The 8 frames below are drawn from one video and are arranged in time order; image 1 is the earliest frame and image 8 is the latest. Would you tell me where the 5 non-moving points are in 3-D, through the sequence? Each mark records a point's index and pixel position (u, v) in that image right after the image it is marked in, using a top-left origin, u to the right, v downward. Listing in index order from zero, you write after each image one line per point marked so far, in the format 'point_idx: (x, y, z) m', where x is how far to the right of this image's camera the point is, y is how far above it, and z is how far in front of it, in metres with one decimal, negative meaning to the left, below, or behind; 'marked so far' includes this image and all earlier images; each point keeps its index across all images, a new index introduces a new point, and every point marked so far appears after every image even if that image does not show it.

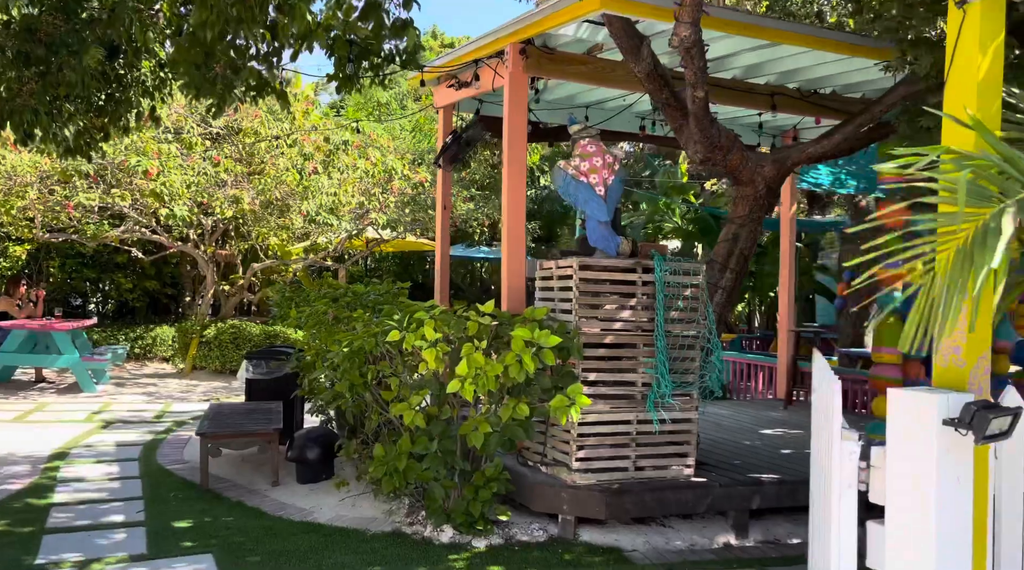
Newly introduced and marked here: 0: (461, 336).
0: (-0.3, -0.3, +5.9) m
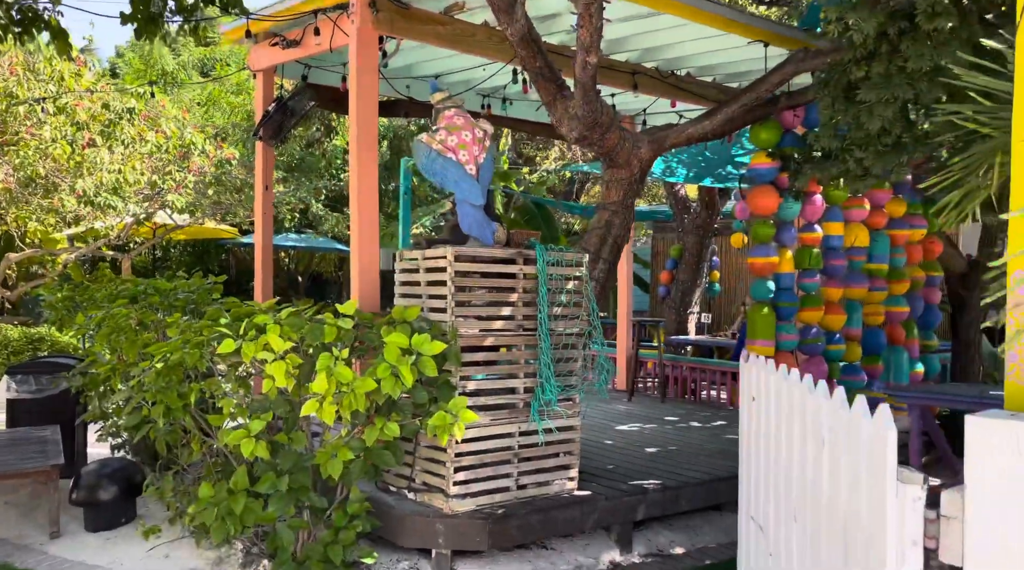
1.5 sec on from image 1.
0: (-0.9, -0.3, +4.8) m
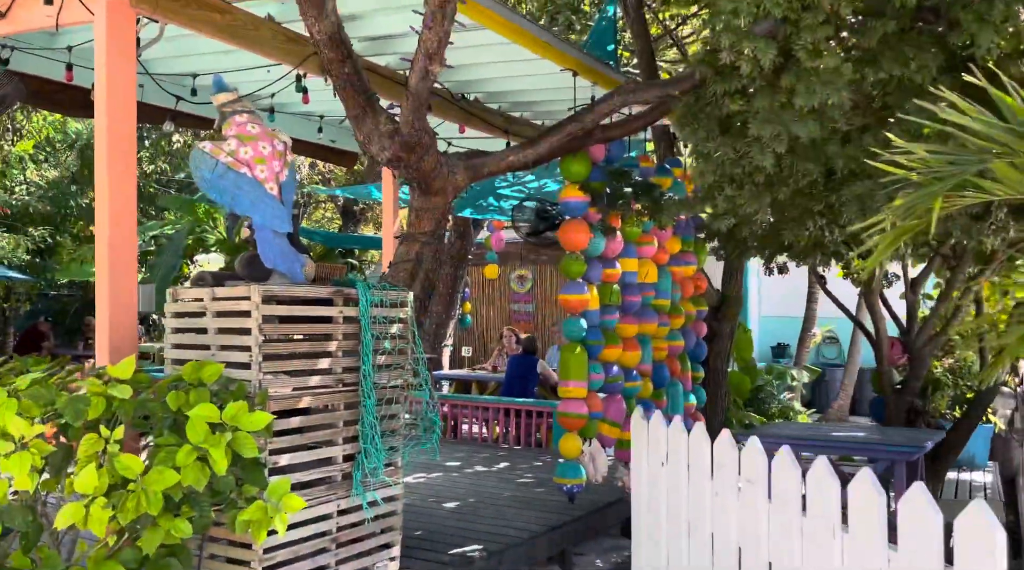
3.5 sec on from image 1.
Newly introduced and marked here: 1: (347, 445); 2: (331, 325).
0: (-1.5, -0.5, +3.5) m
1: (-0.7, -0.7, +4.4) m
2: (-0.8, -0.2, +4.4) m
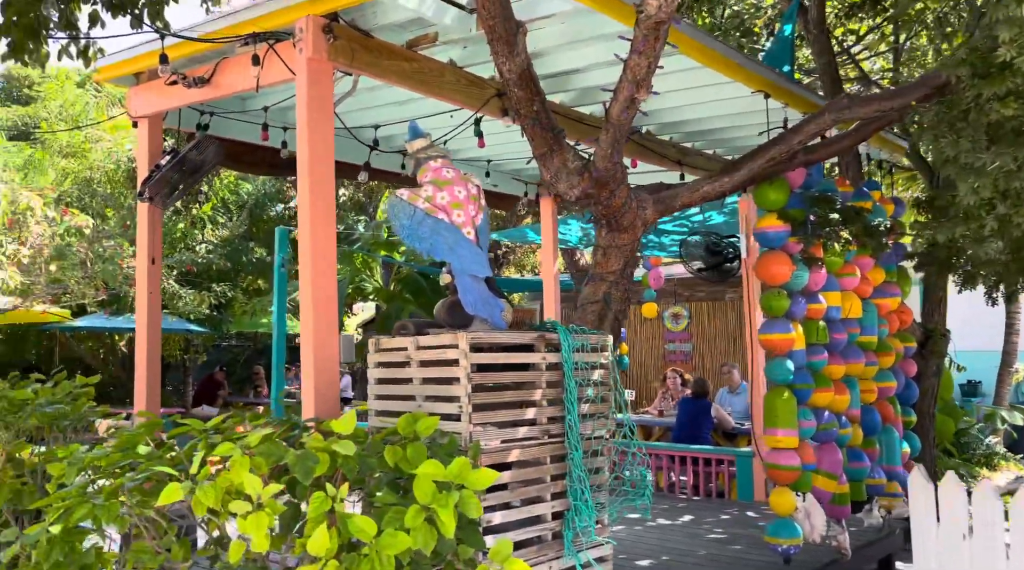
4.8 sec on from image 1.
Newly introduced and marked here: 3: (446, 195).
0: (-0.7, -0.6, +3.4) m
1: (+0.2, -0.9, +4.2) m
2: (+0.1, -0.4, +4.2) m
3: (-0.3, +0.4, +4.4) m
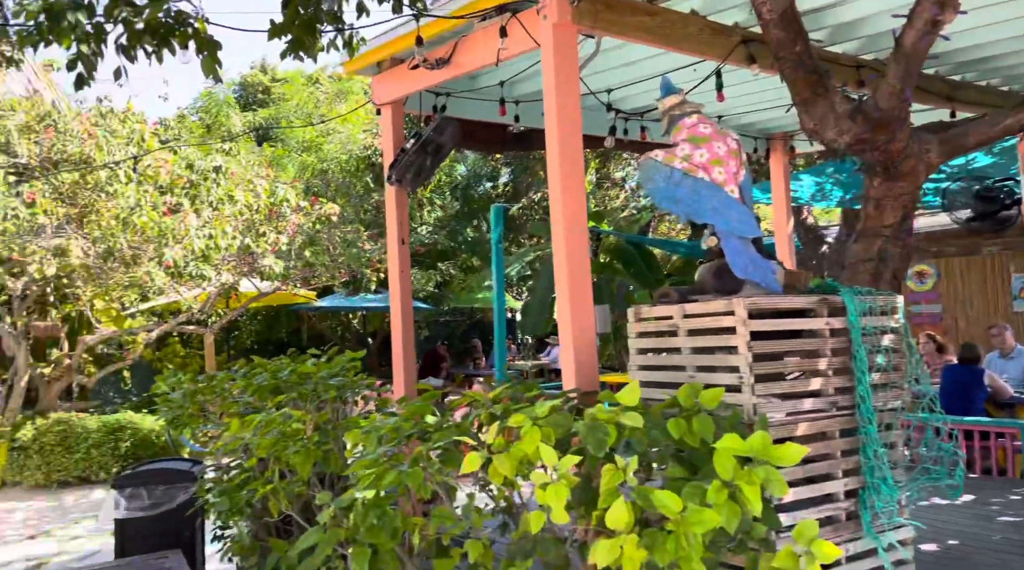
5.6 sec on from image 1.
0: (+0.2, -0.5, +3.2) m
1: (+1.2, -0.7, +3.8) m
2: (+1.1, -0.2, +3.8) m
3: (+0.8, +0.5, +4.0) m
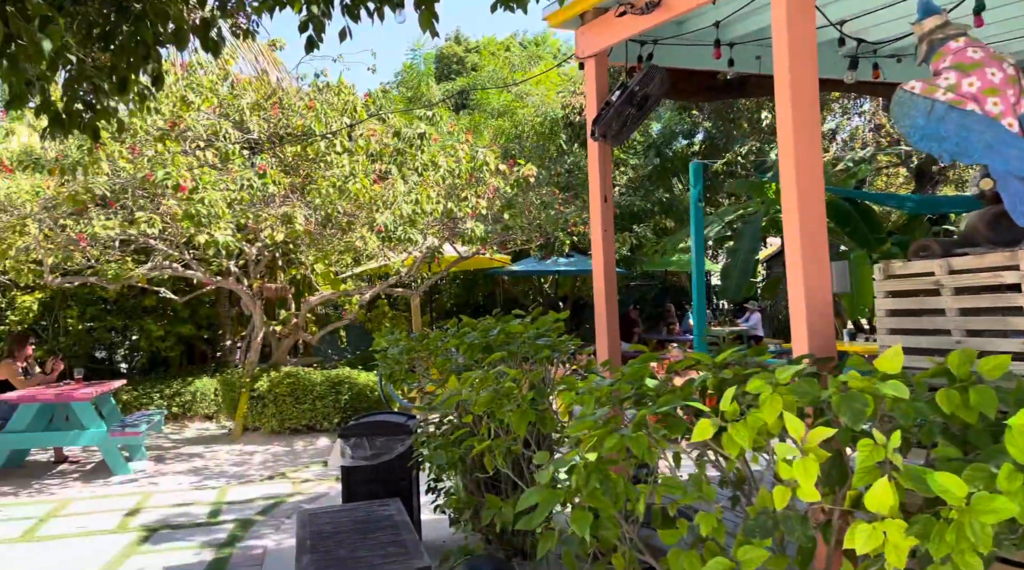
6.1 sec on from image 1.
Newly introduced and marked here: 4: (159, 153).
0: (+0.9, -0.4, +2.7) m
1: (+2.0, -0.6, +3.2) m
2: (+1.9, 0.0, +3.2) m
3: (+1.6, +0.7, +3.4) m
4: (-4.7, +1.8, +14.3) m
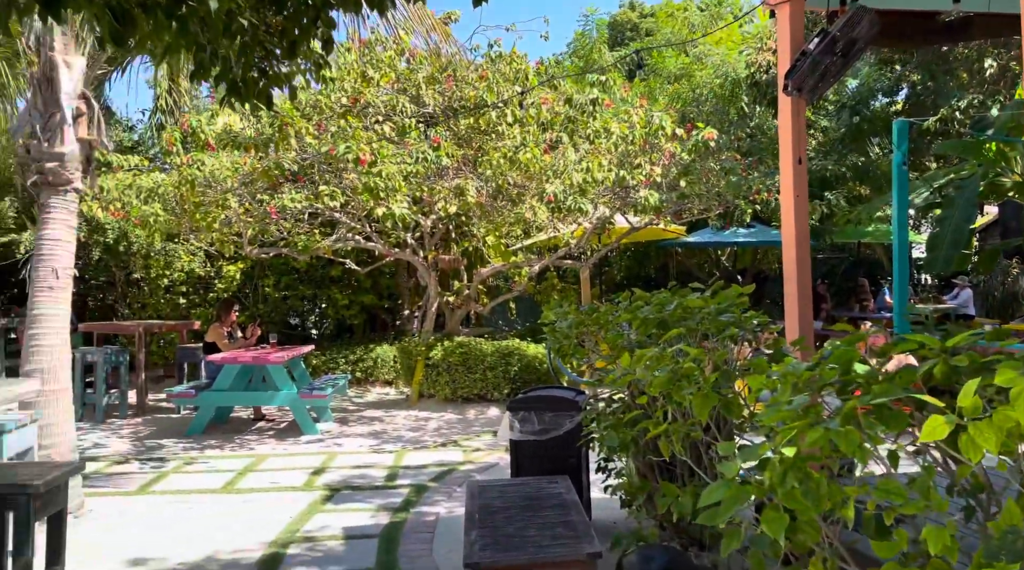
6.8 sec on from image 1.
0: (+1.3, -0.3, +2.0) m
1: (+2.5, -0.5, +2.3) m
2: (+2.4, 0.0, +2.3) m
3: (+2.1, +0.8, +2.6) m
4: (-2.4, +2.2, +14.3) m
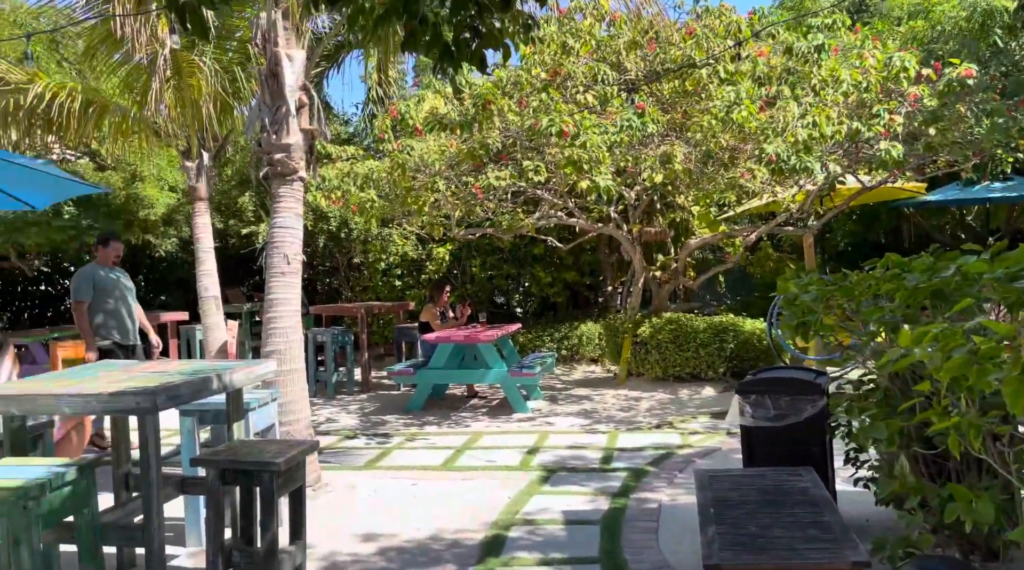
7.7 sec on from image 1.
0: (+1.8, -0.2, +0.9) m
1: (+3.0, -0.4, +0.9) m
2: (+2.8, +0.2, +0.9) m
3: (+2.6, +0.9, +1.2) m
4: (+0.4, +2.5, +13.6) m
